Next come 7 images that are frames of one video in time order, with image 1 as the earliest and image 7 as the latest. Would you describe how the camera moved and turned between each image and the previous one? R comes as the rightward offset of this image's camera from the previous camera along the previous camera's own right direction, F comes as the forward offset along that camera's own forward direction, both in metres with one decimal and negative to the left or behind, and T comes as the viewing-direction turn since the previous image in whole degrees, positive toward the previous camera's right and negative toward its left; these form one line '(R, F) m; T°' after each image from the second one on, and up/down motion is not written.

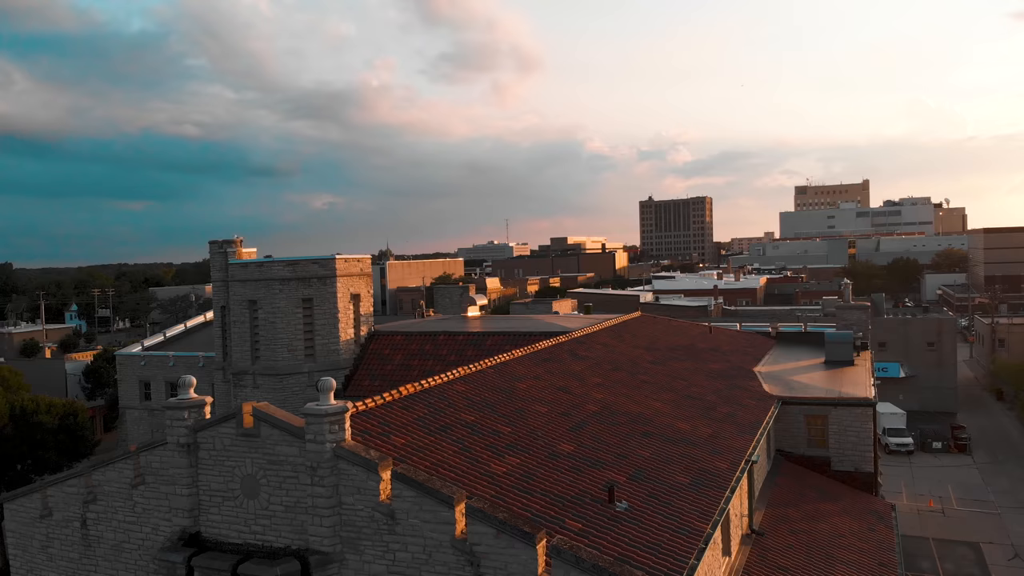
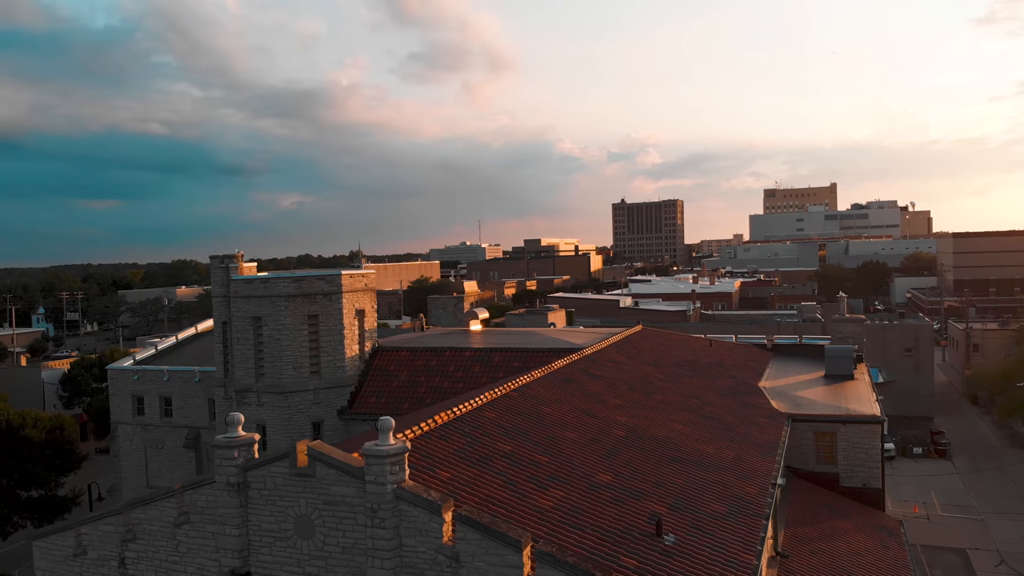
(-1.1, 0.0) m; +2°
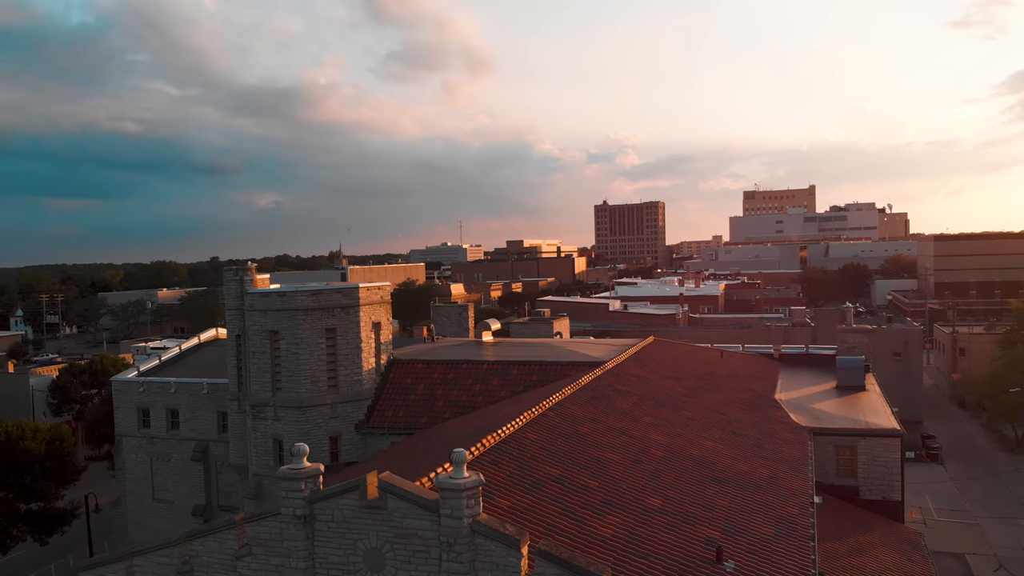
(-1.2, +0.1) m; +1°
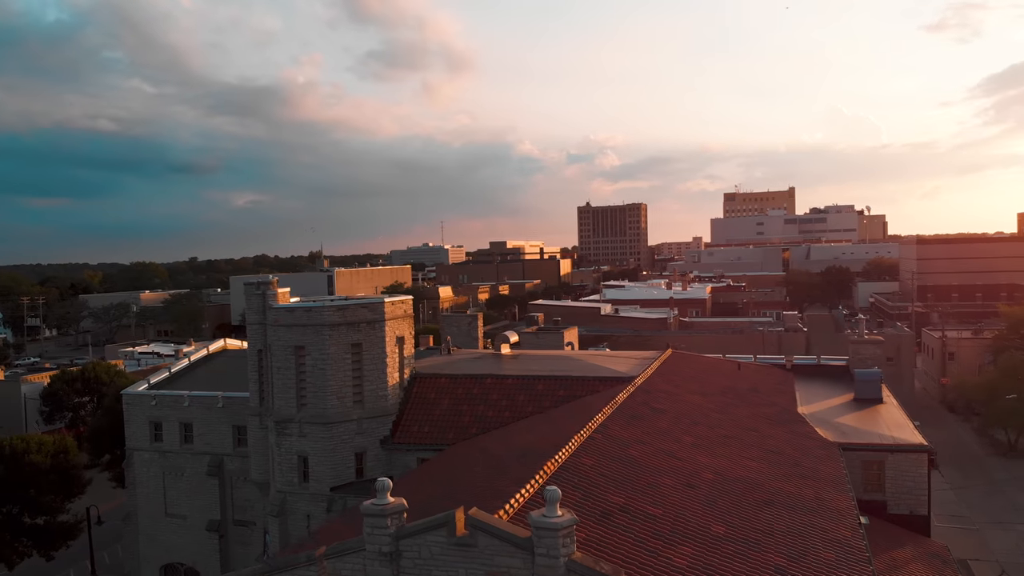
(-1.4, +0.1) m; +1°
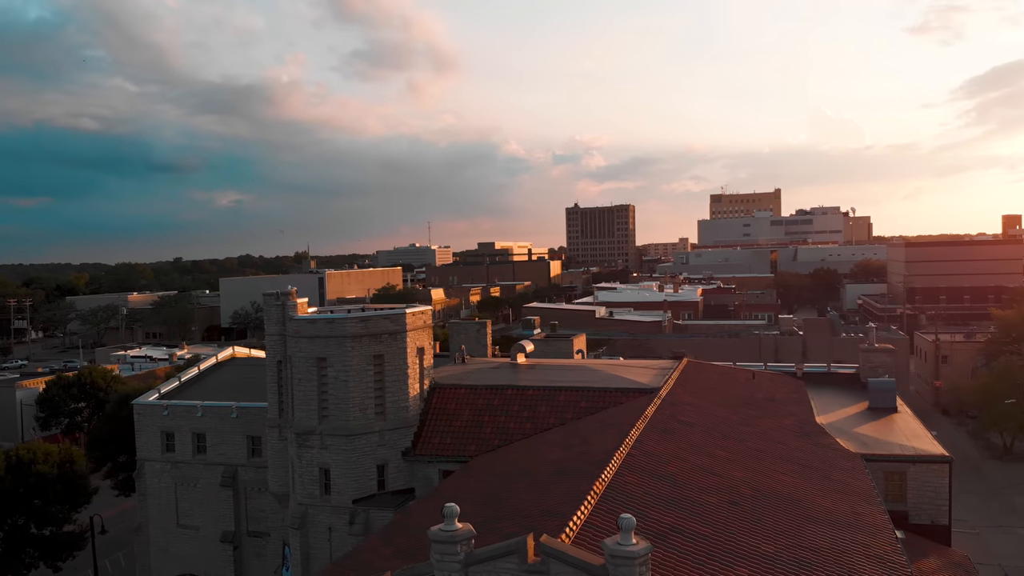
(-1.1, 0.0) m; +1°
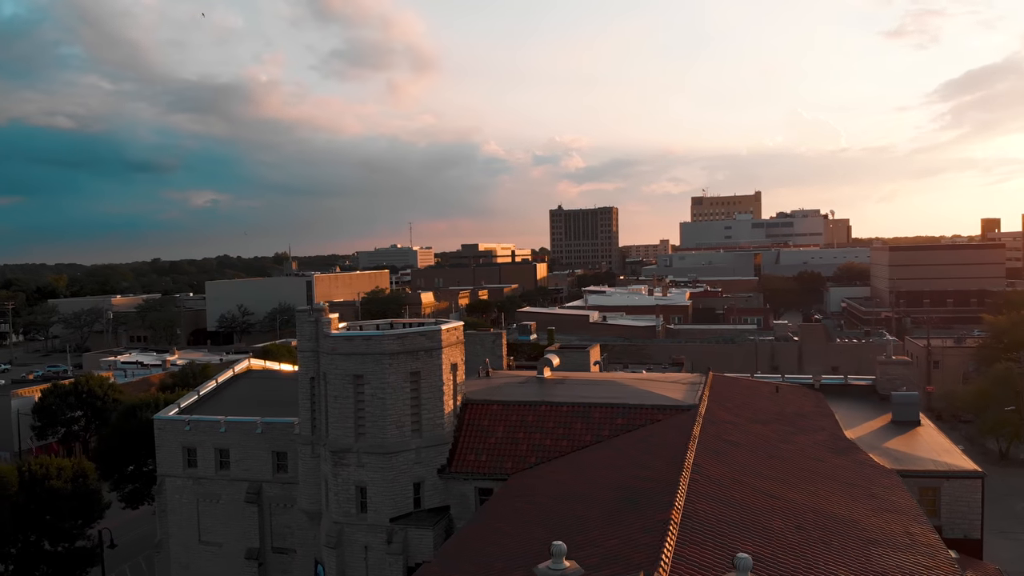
(-1.7, 0.0) m; +1°
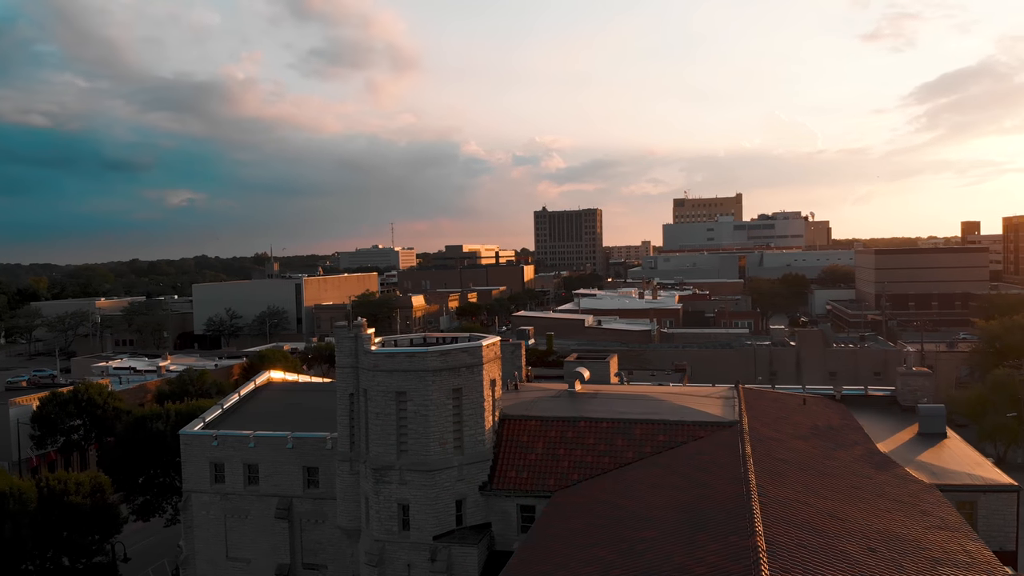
(-1.9, 0.0) m; +1°
